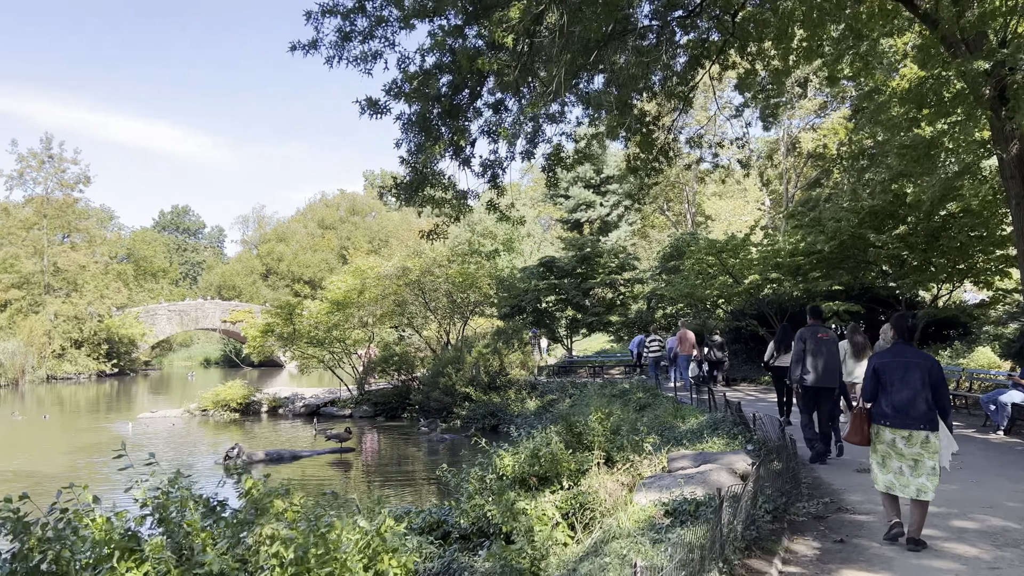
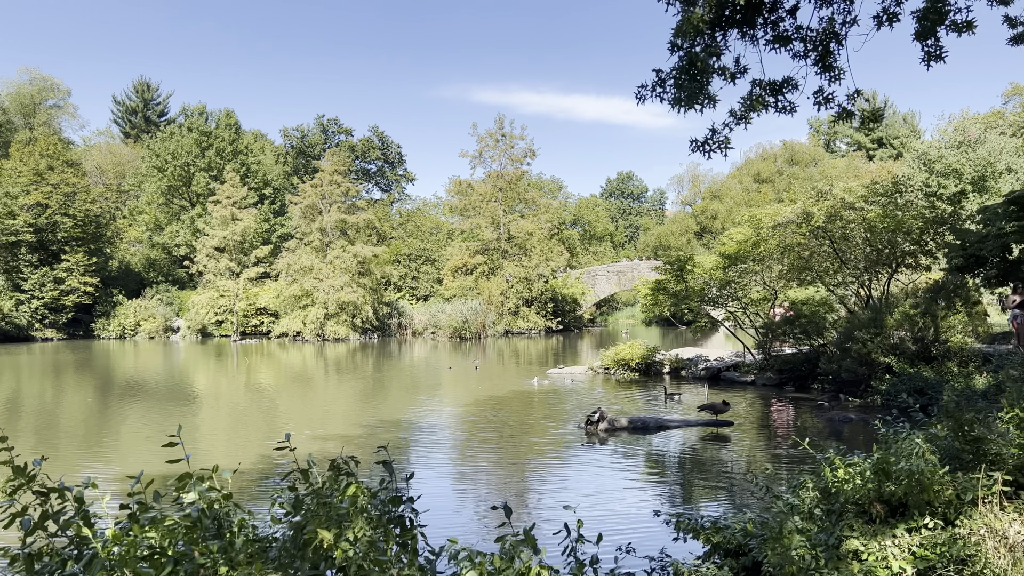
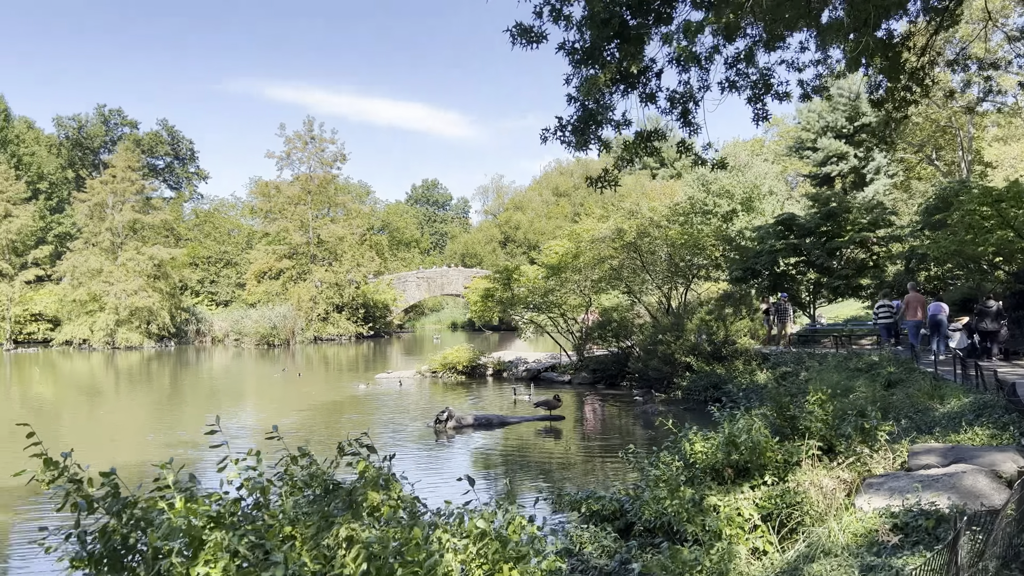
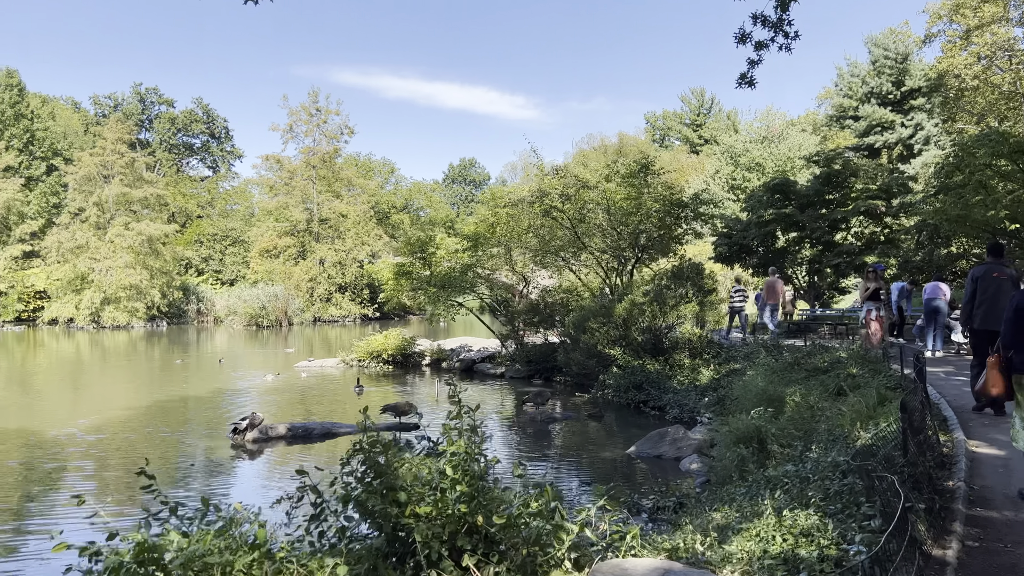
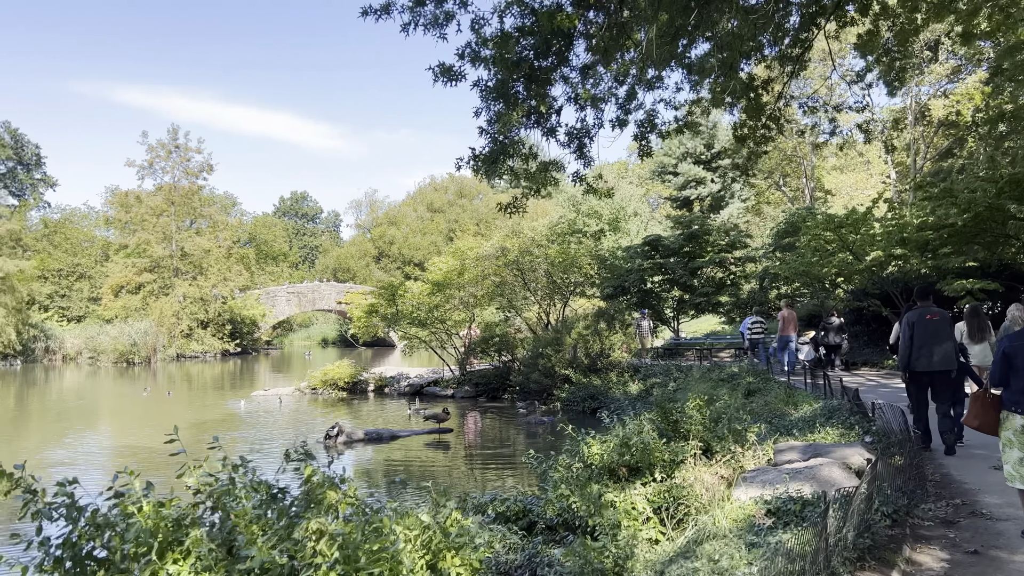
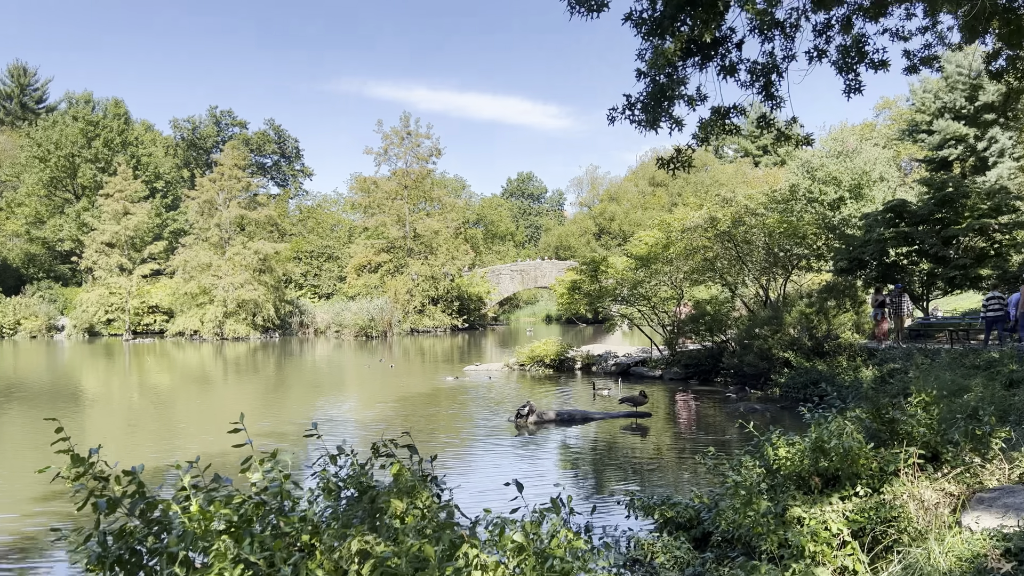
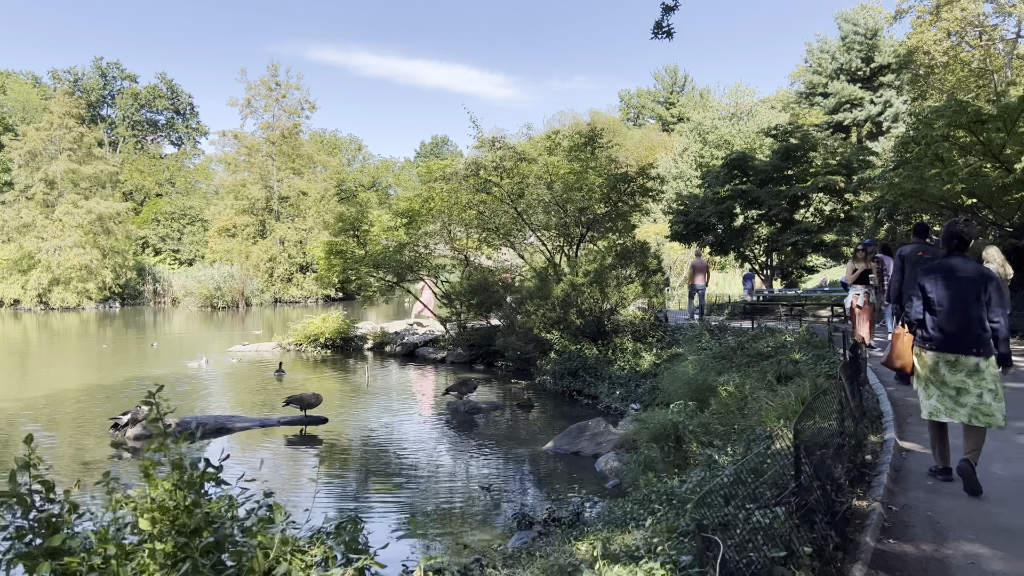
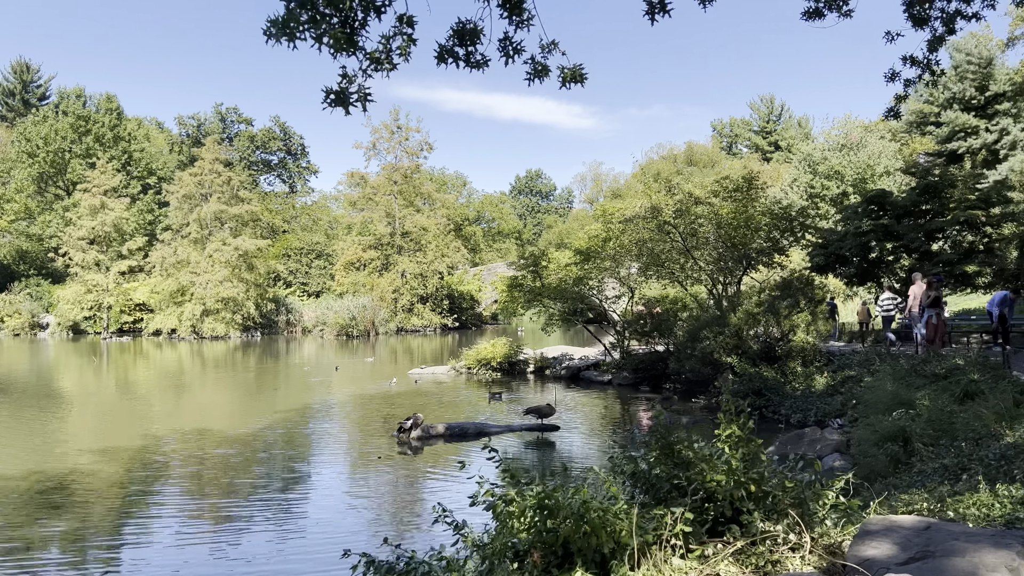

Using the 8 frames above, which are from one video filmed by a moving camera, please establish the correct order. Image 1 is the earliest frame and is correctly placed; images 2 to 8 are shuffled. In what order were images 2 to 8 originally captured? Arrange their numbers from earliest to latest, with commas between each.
5, 3, 6, 2, 8, 4, 7
